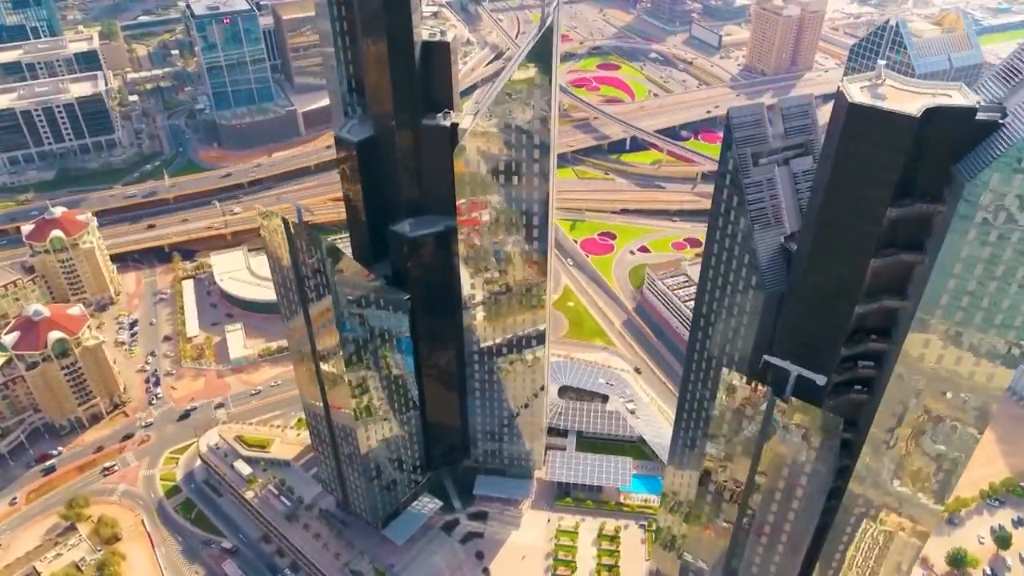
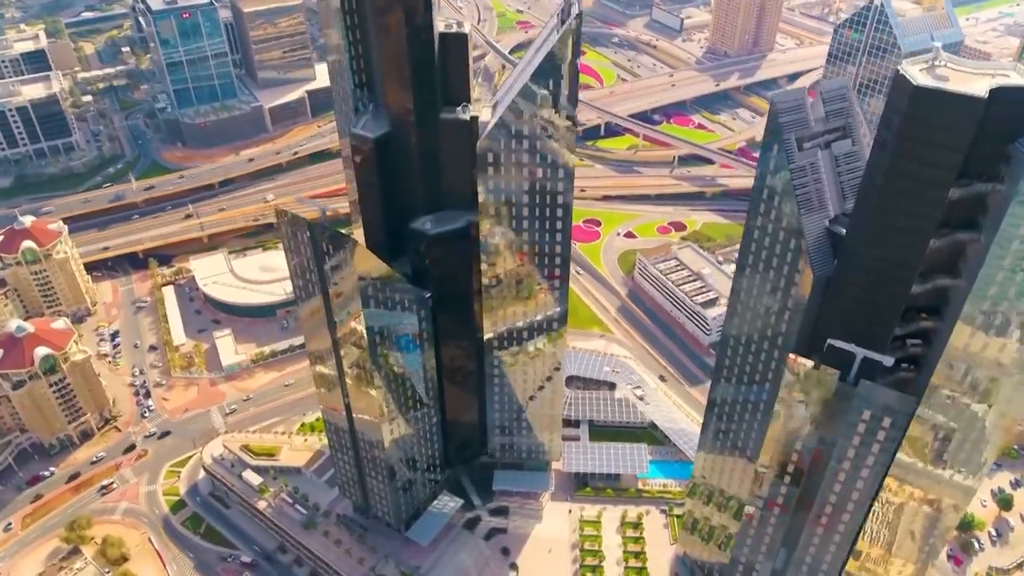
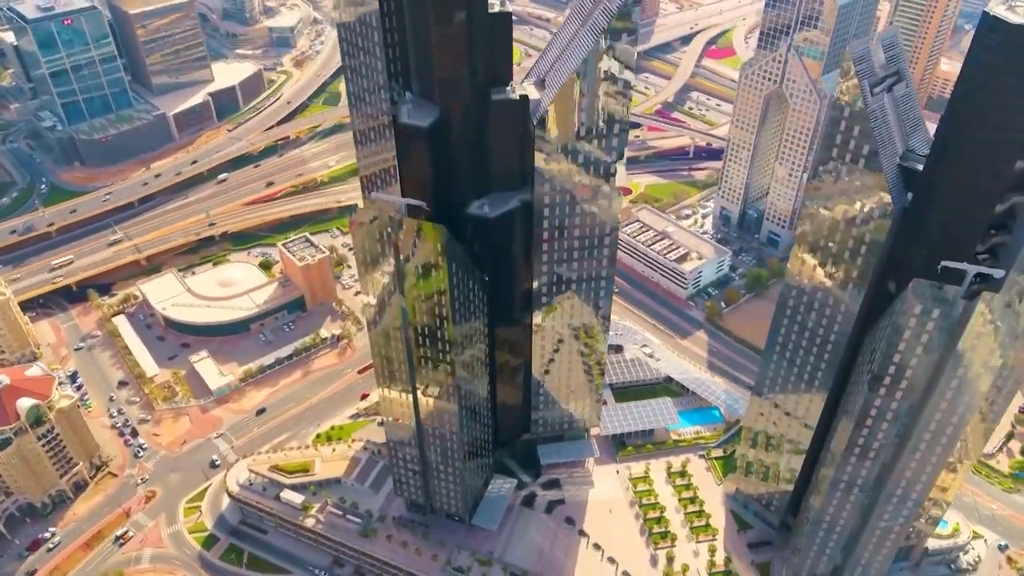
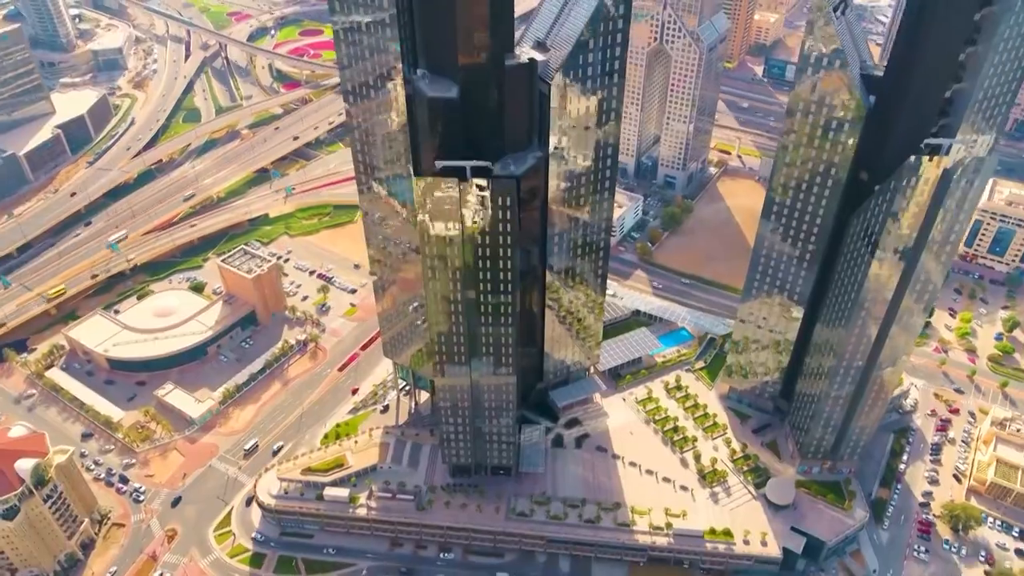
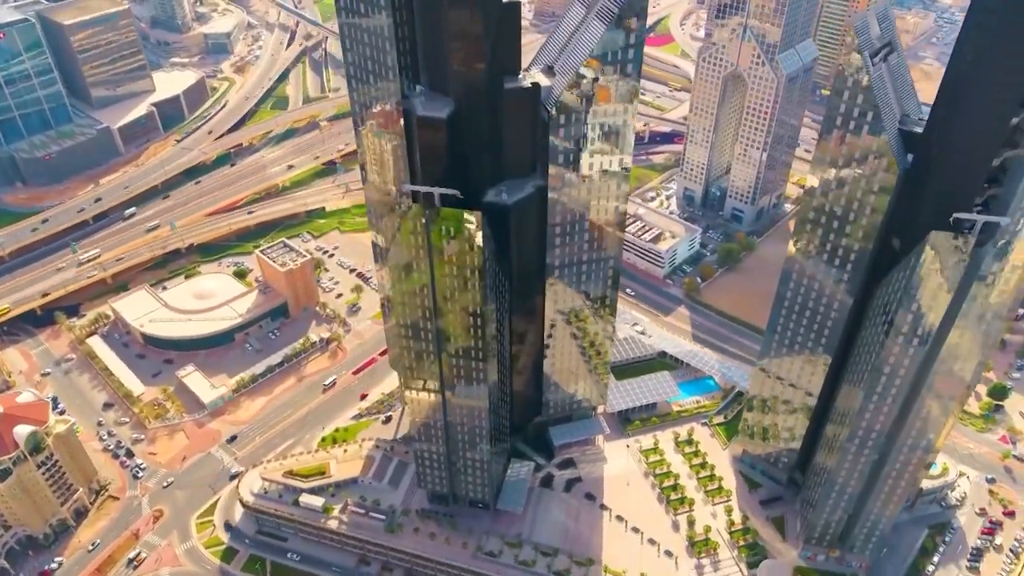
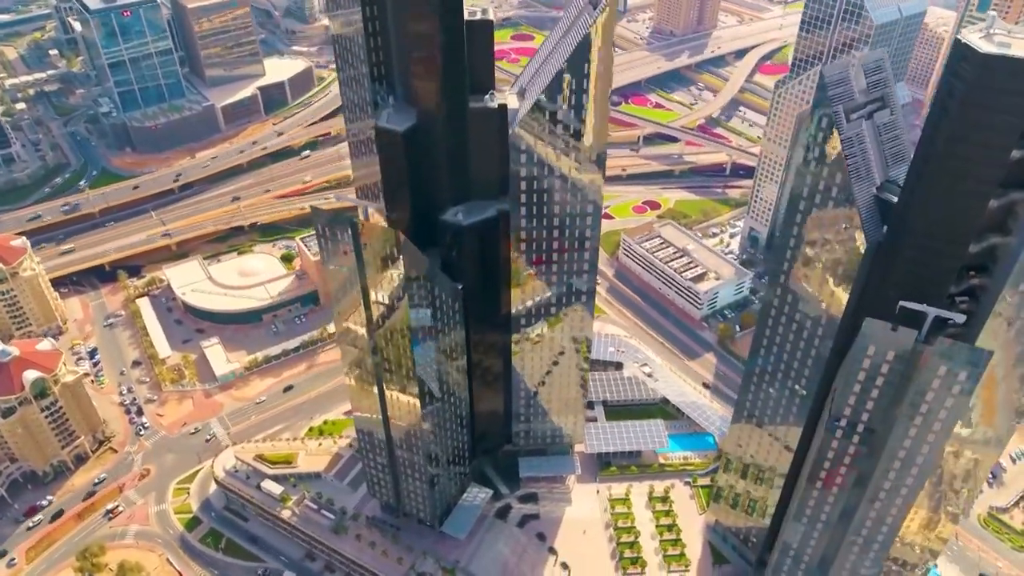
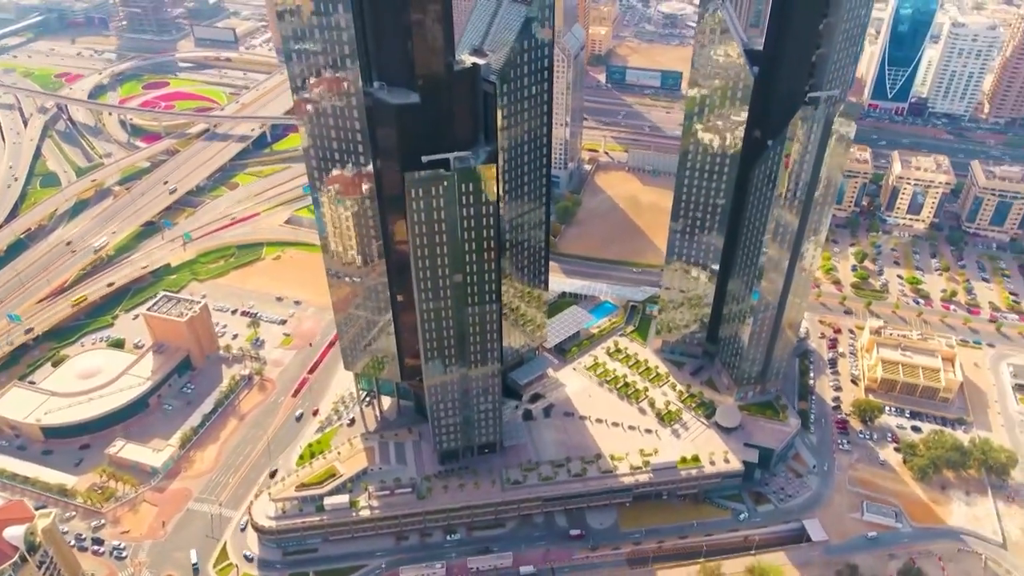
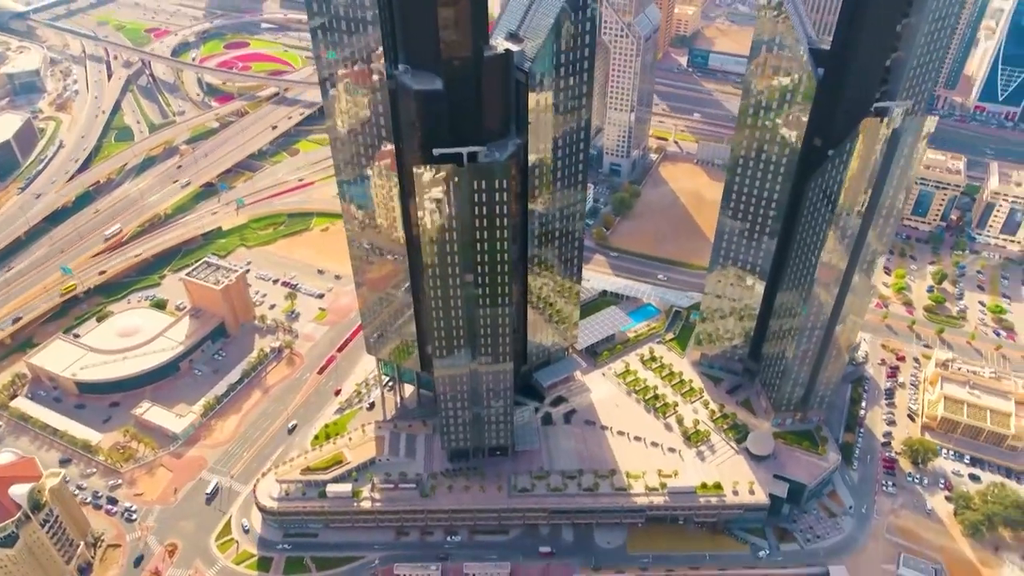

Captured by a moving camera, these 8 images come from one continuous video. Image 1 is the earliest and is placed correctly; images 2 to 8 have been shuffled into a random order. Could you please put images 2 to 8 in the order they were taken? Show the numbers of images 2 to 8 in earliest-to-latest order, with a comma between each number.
2, 6, 3, 5, 4, 8, 7
